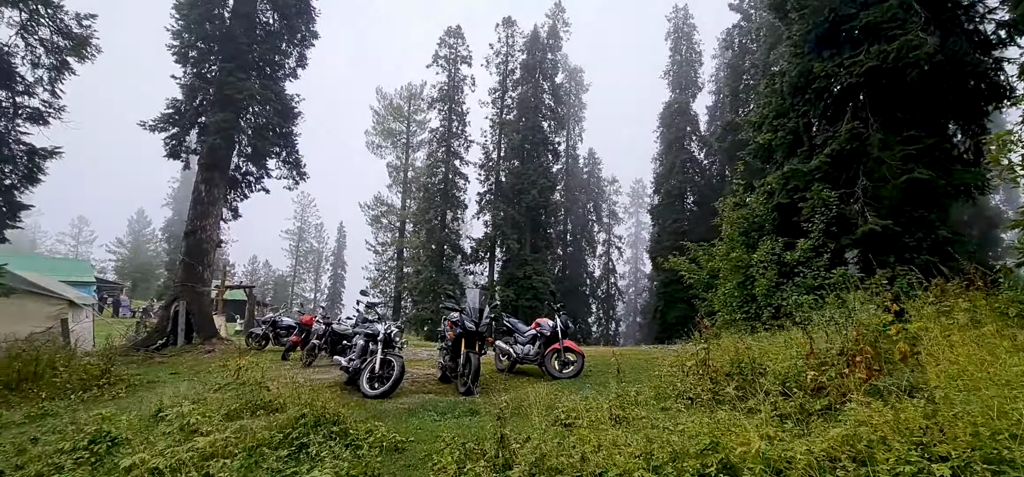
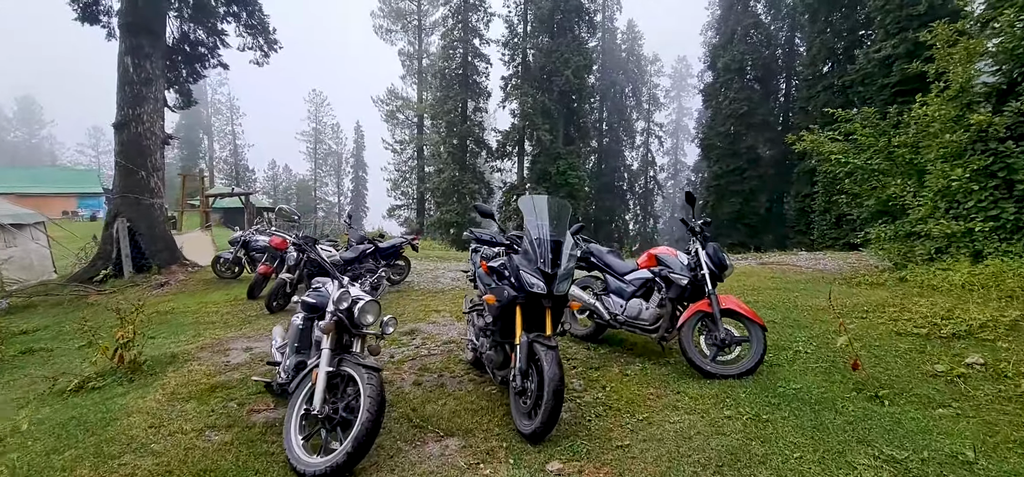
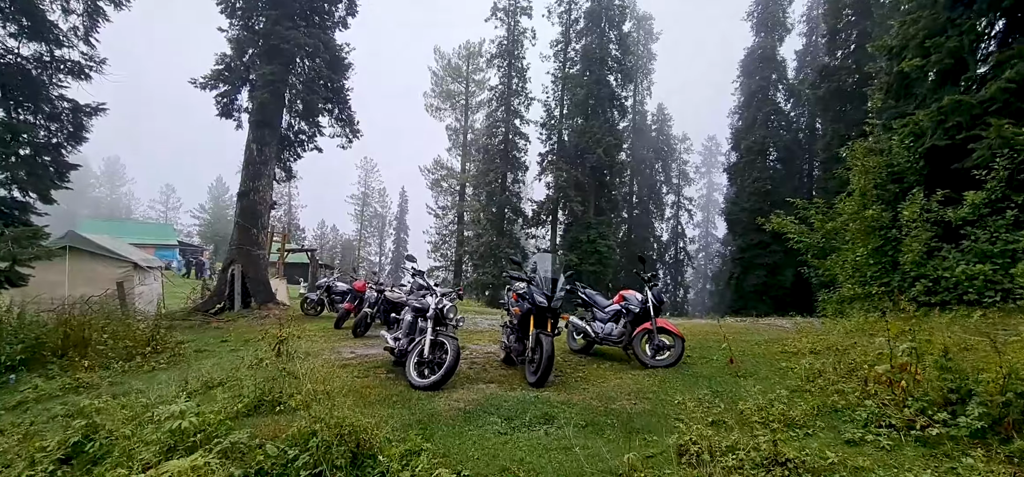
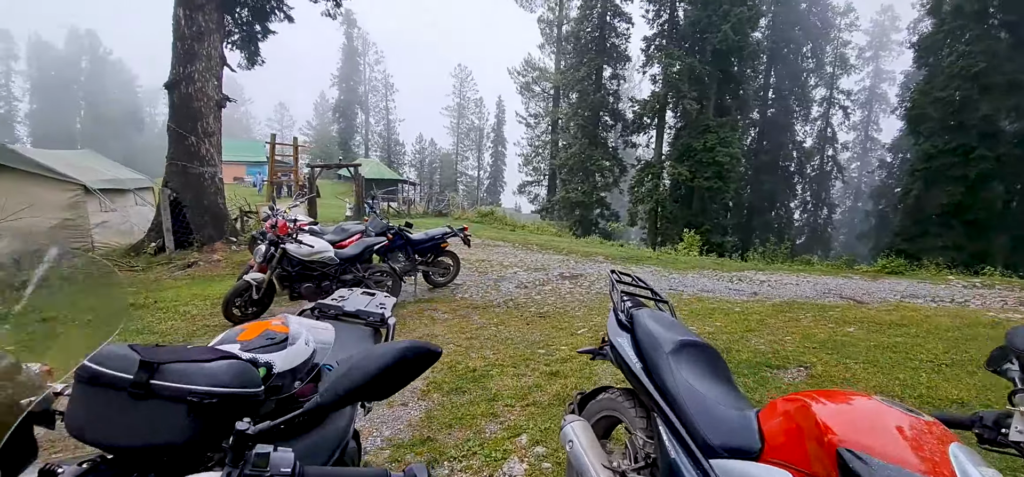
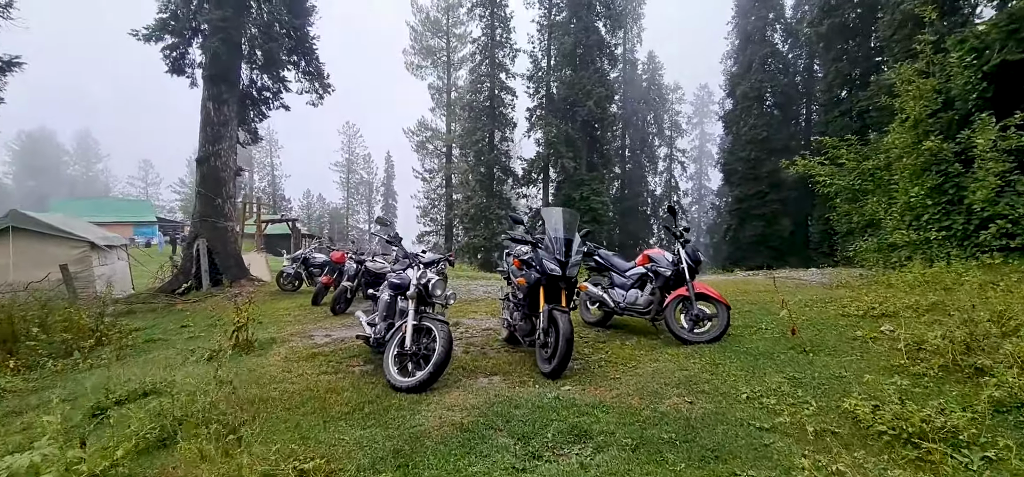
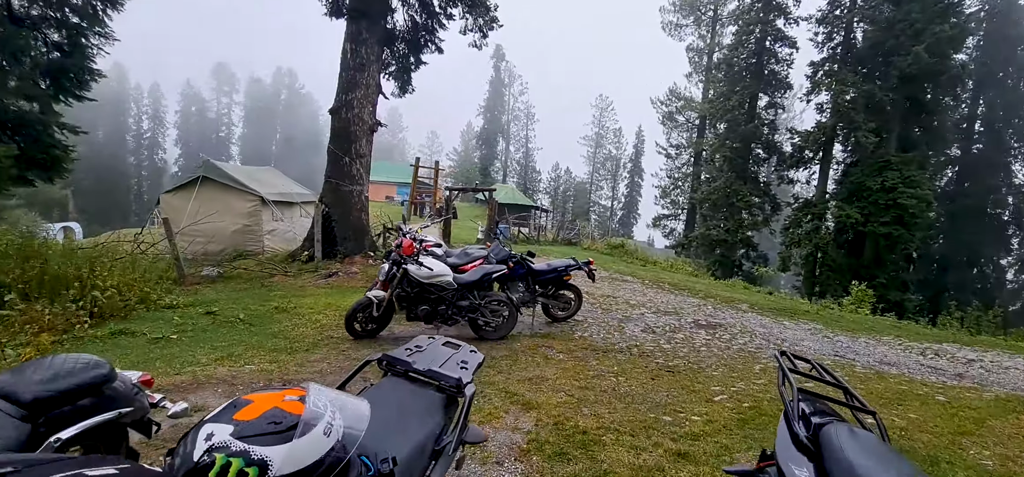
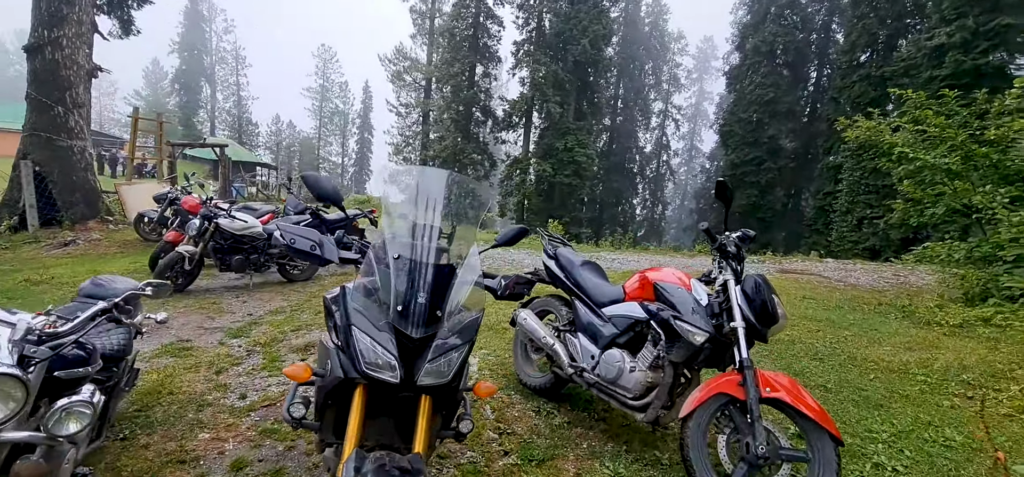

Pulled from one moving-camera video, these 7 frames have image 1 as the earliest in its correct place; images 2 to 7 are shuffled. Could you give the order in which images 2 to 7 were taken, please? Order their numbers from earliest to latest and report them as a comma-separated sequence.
3, 5, 2, 7, 4, 6
